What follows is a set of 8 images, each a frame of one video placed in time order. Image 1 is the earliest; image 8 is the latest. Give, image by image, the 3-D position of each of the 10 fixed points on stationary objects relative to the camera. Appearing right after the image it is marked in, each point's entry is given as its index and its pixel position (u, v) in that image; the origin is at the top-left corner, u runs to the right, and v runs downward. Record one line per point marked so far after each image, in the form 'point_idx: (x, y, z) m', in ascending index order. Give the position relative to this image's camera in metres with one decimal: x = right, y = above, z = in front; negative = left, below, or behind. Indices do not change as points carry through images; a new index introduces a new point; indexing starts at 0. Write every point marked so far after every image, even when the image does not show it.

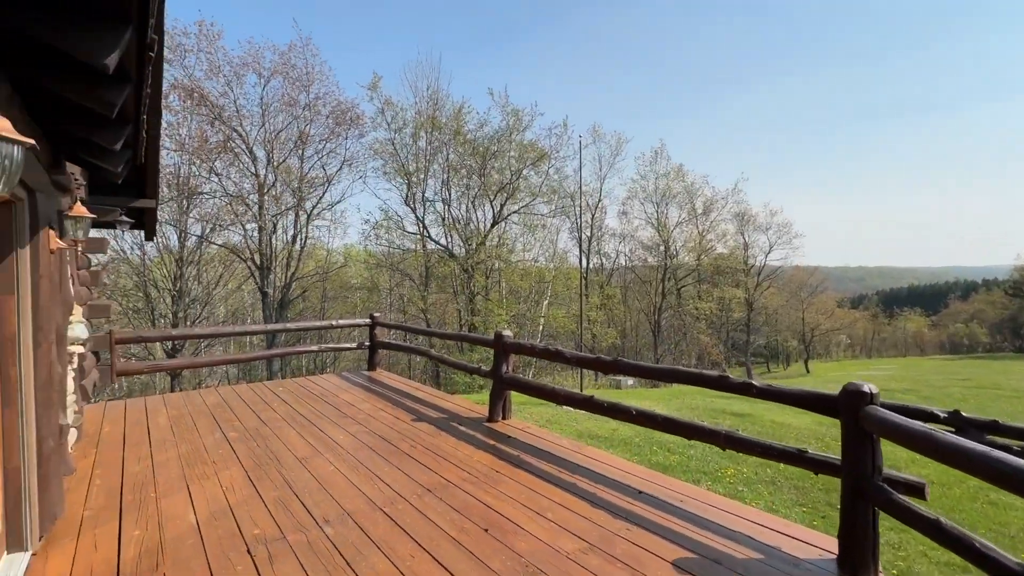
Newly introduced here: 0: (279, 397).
0: (-2.8, -1.3, +5.8) m
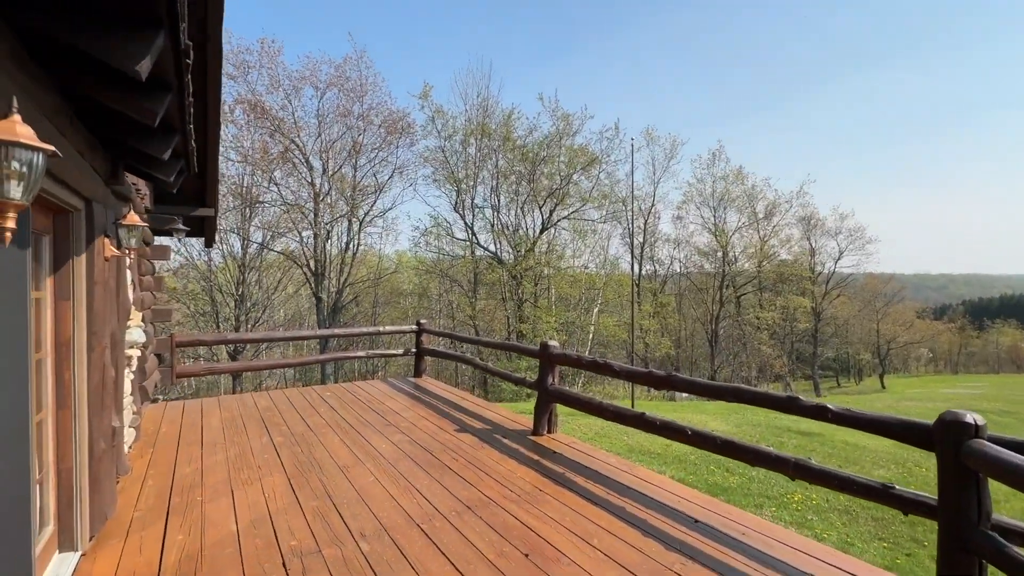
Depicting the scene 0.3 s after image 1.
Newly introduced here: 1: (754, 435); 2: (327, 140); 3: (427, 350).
0: (-2.2, -1.3, +5.9) m
1: (+5.4, -2.9, +11.0) m
2: (-5.6, +4.5, +14.8) m
3: (-1.2, -0.9, +7.1) m
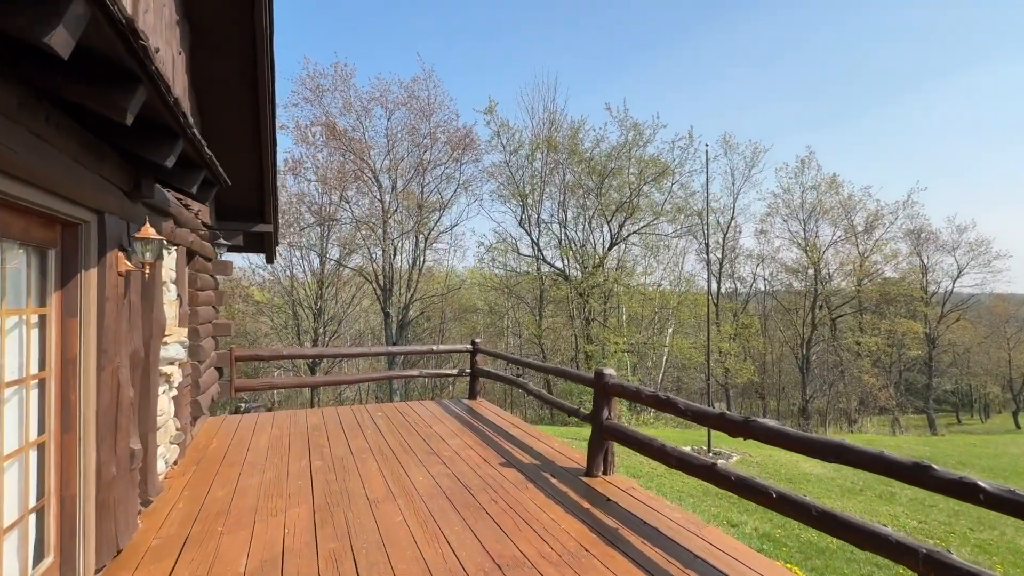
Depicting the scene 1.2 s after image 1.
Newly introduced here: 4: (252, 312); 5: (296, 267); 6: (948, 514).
0: (-1.6, -1.5, +5.7) m
1: (+6.6, -3.4, +9.5) m
2: (-3.6, +4.0, +15.1) m
3: (-0.4, -1.1, +6.7) m
4: (-8.5, -0.8, +16.7) m
5: (-7.2, +0.7, +17.3) m
6: (+5.8, -2.9, +6.6) m
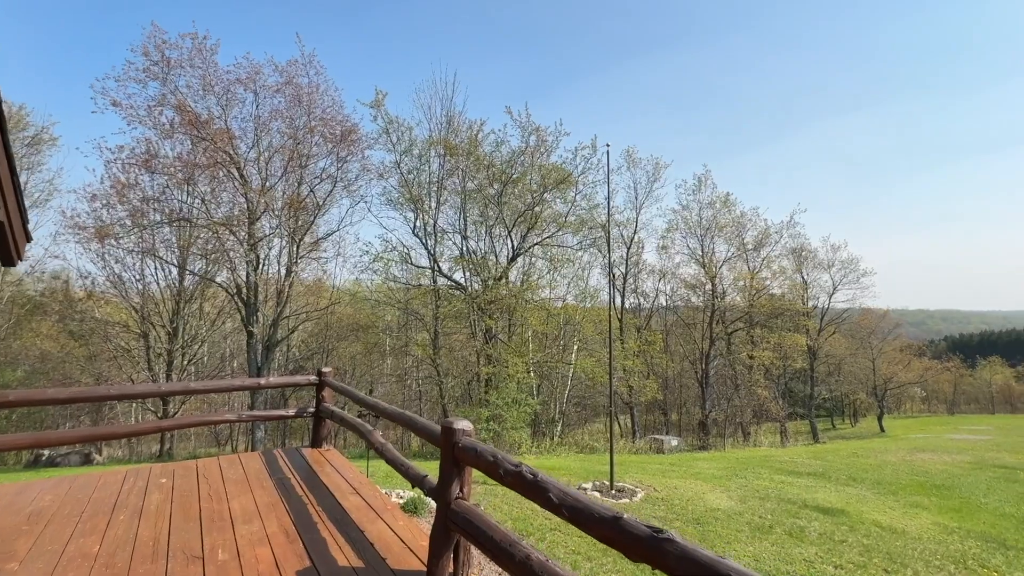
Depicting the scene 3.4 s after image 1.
0: (-2.9, -1.7, +3.9) m
1: (+4.5, -3.6, +9.1) m
2: (-6.5, +3.6, +13.1) m
3: (-1.9, -1.3, +5.2) m
4: (-11.6, -1.2, +13.6) m
5: (-10.4, +0.2, +14.5) m
6: (+4.2, -3.1, +6.1) m
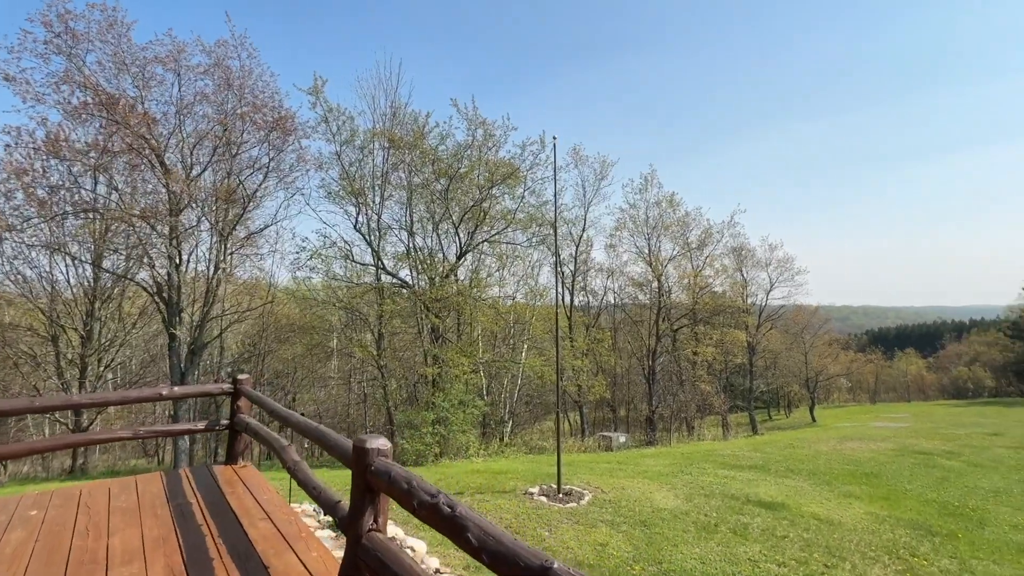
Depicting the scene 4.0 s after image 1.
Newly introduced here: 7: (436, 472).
0: (-3.4, -1.6, +3.3) m
1: (+3.5, -3.6, +9.2) m
2: (-7.9, +3.7, +12.0) m
3: (-2.5, -1.3, +4.6) m
4: (-13.0, -1.2, +12.0) m
5: (-11.9, +0.2, +13.0) m
6: (+3.5, -3.0, +6.1) m
7: (-1.6, -3.7, +9.9) m
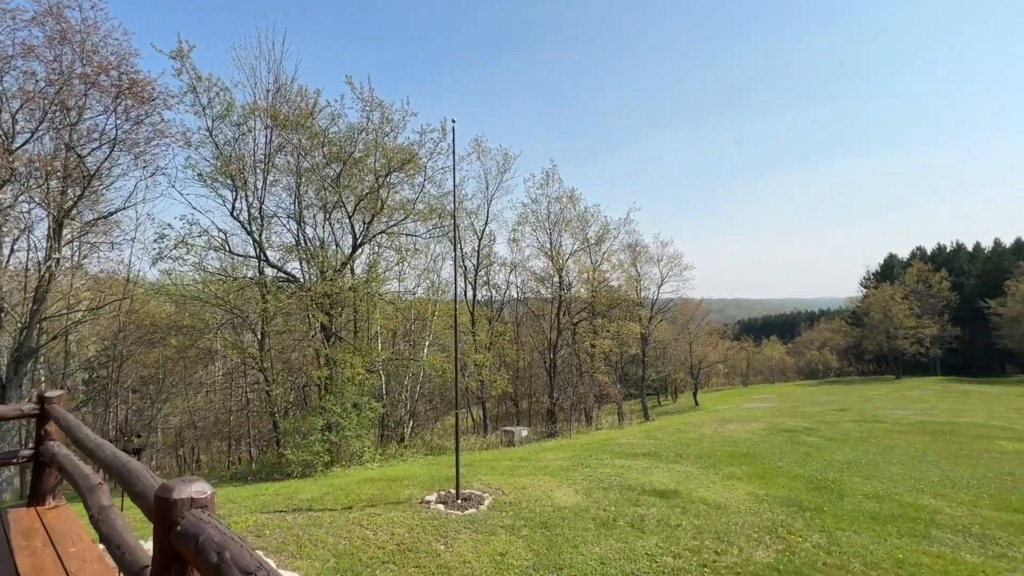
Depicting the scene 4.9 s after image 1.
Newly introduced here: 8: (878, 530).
0: (-4.0, -1.6, +2.2) m
1: (+1.7, -3.5, +9.3) m
2: (-10.1, +3.8, +9.8) m
3: (-3.4, -1.2, +3.6) m
4: (-15.1, -1.1, +8.9) m
5: (-14.2, +0.4, +10.1) m
6: (+2.2, -2.9, +6.3) m
7: (-3.5, -3.6, +9.1) m
8: (+4.7, -3.1, +6.3) m
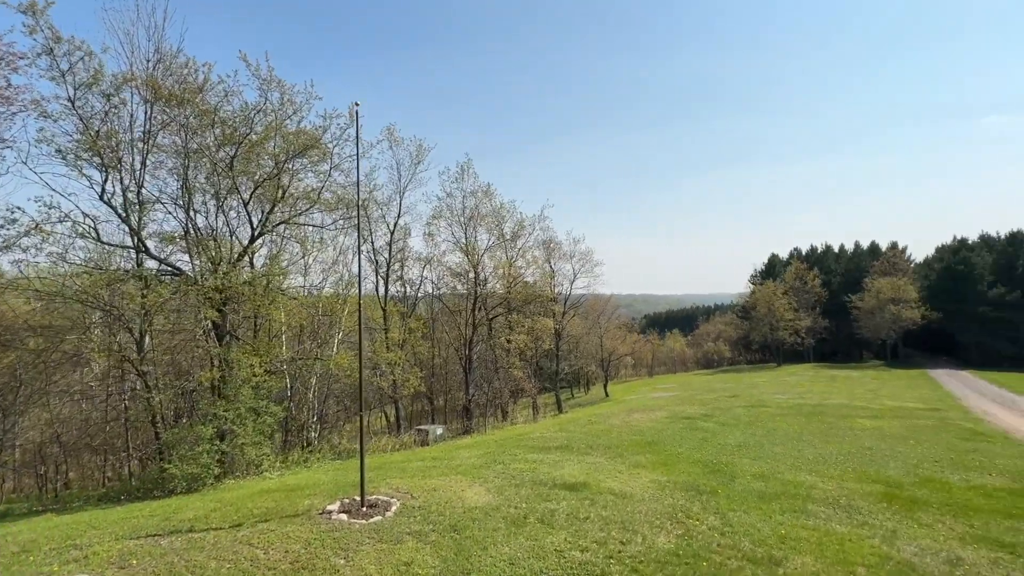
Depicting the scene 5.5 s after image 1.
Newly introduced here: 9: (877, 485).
0: (-4.4, -1.6, +1.3) m
1: (0.0, -3.4, +9.3) m
2: (-11.6, +3.9, +7.8) m
3: (-4.0, -1.2, +2.9) m
4: (-16.5, -1.0, +6.1) m
5: (-15.7, +0.5, +7.4) m
6: (+1.1, -2.9, +6.4) m
7: (-5.0, -3.5, +8.2) m
8: (+3.5, -3.0, +6.8) m
9: (+6.2, -3.3, +8.3) m
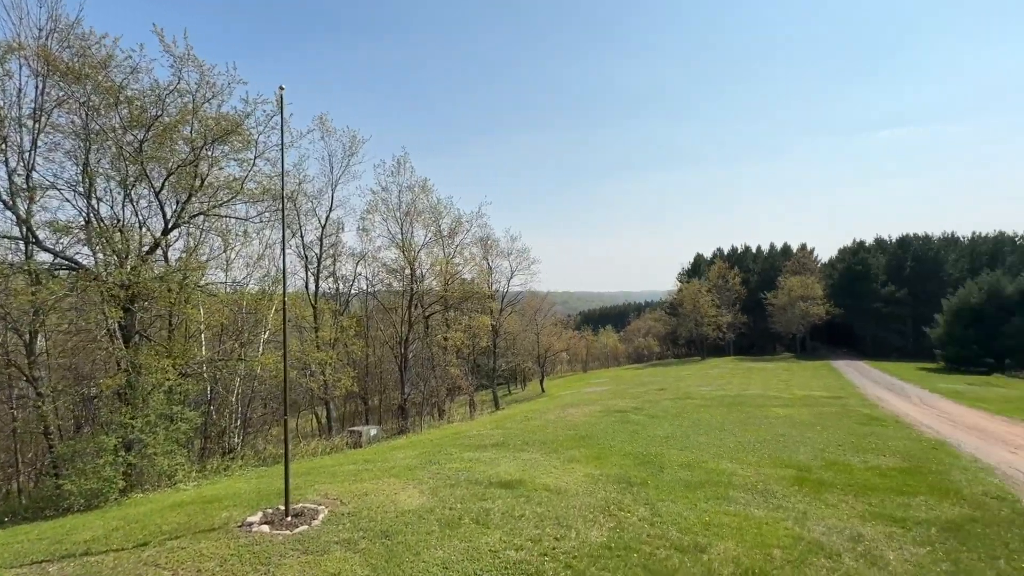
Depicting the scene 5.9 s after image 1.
0: (-4.5, -1.6, +0.7) m
1: (-1.2, -3.3, +9.1) m
2: (-12.5, +4.0, +6.2) m
3: (-4.4, -1.2, +2.3) m
4: (-17.1, -0.9, +3.9) m
5: (-16.5, +0.6, +5.3) m
6: (+0.2, -2.9, +6.4) m
7: (-6.0, -3.5, +7.5) m
8: (+2.6, -3.0, +7.1) m
9: (+5.0, -3.3, +9.0) m
